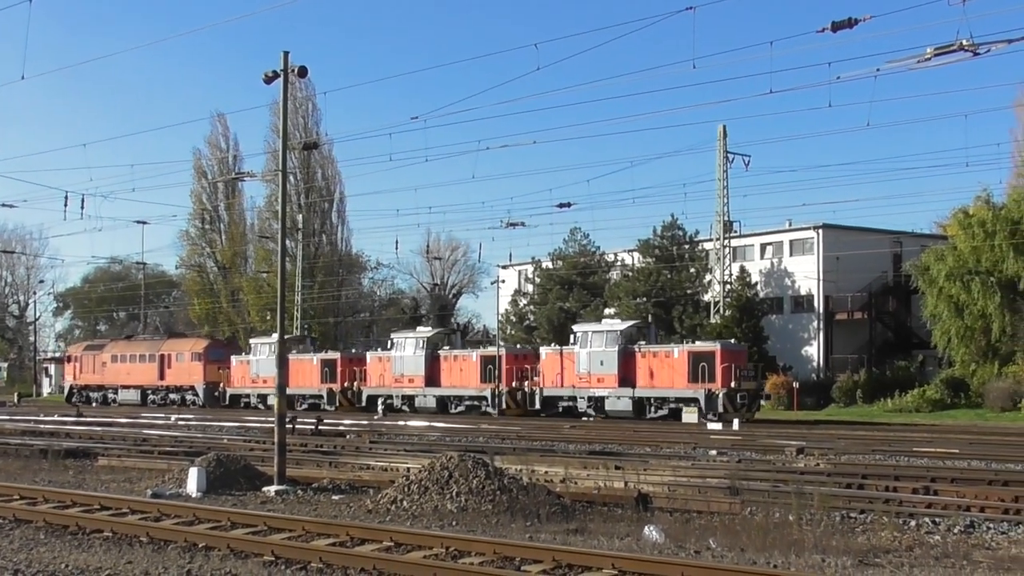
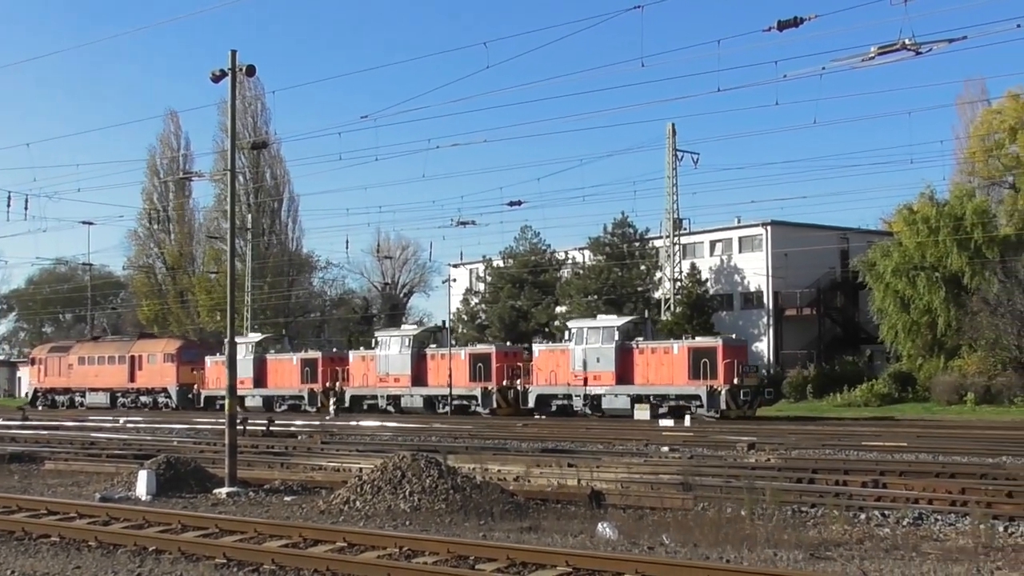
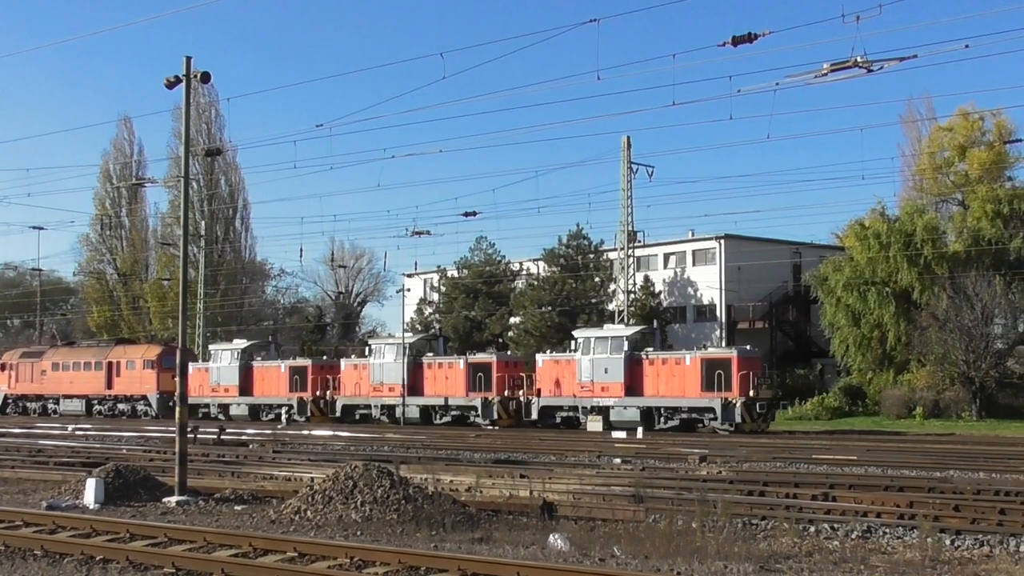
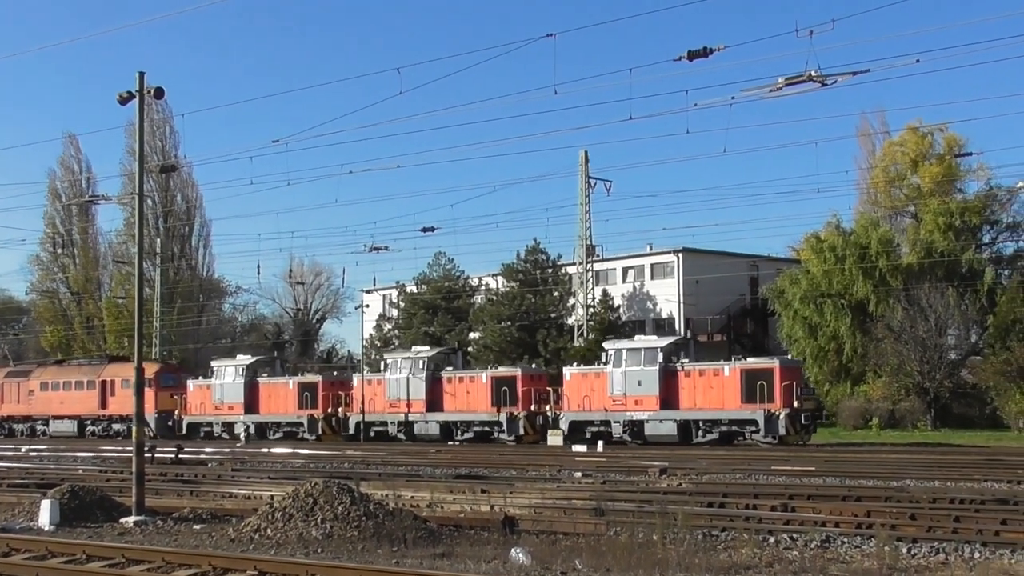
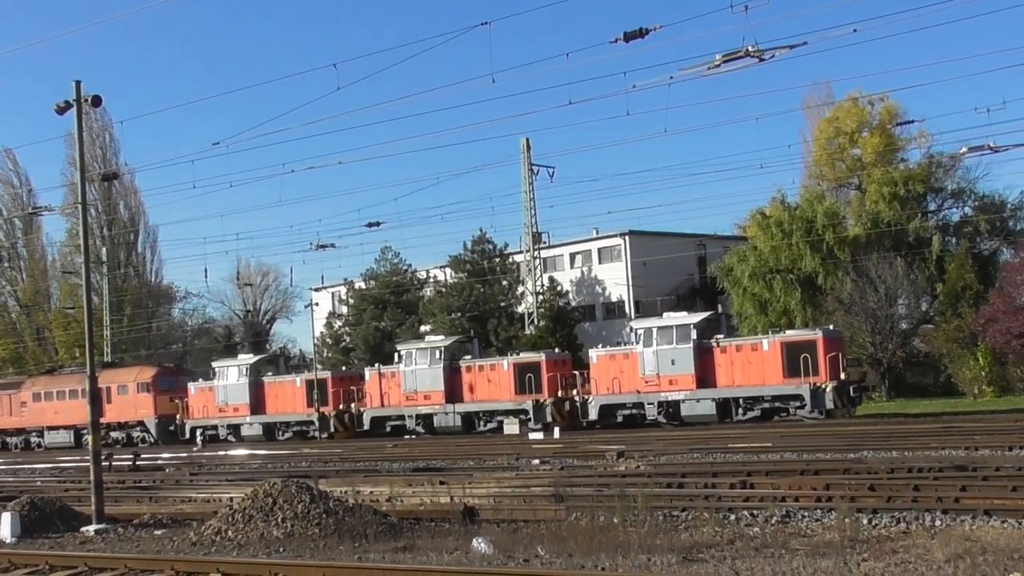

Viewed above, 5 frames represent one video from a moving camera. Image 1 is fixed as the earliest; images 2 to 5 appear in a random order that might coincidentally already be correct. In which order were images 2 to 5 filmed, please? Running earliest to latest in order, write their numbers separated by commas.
2, 3, 4, 5
